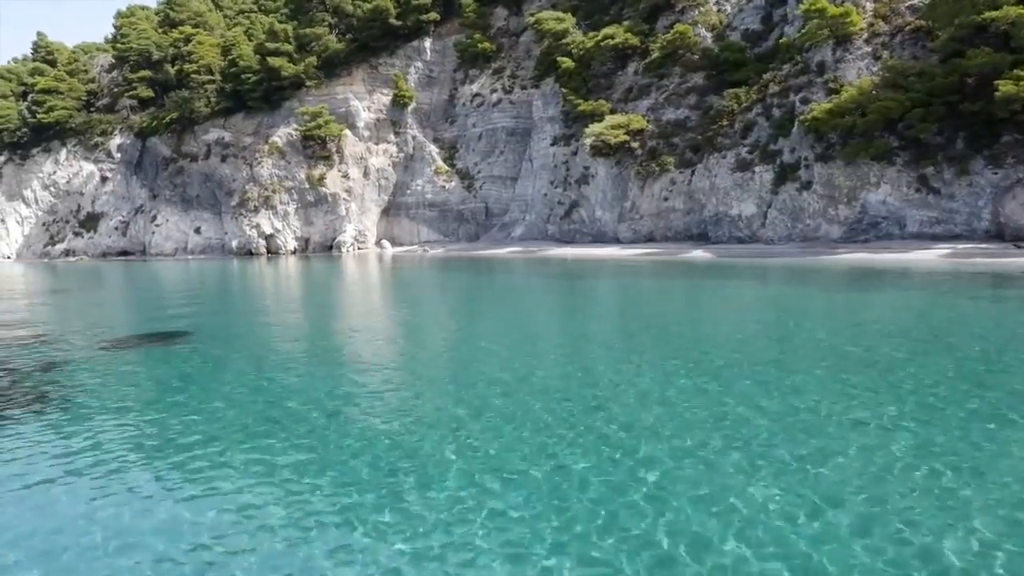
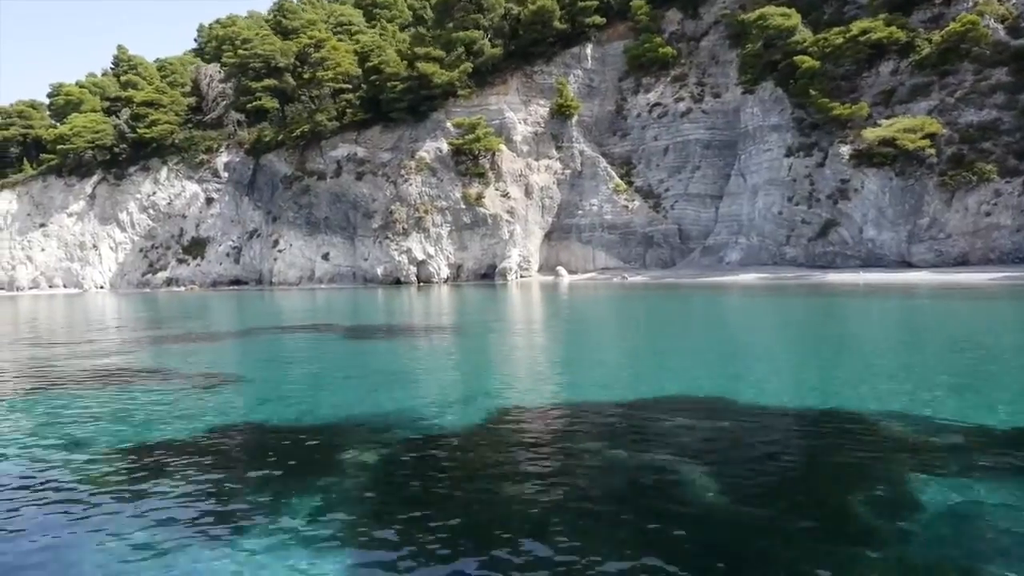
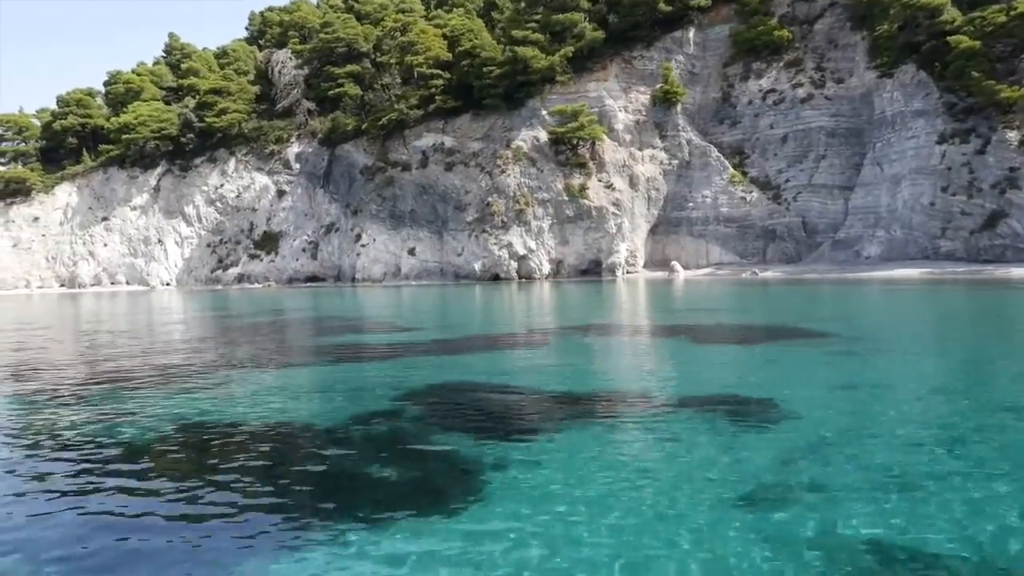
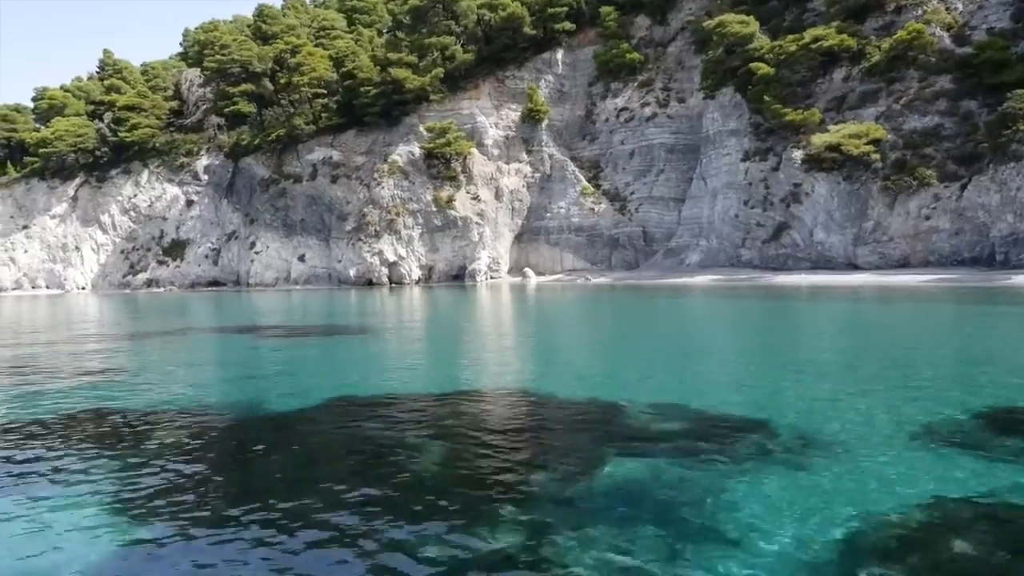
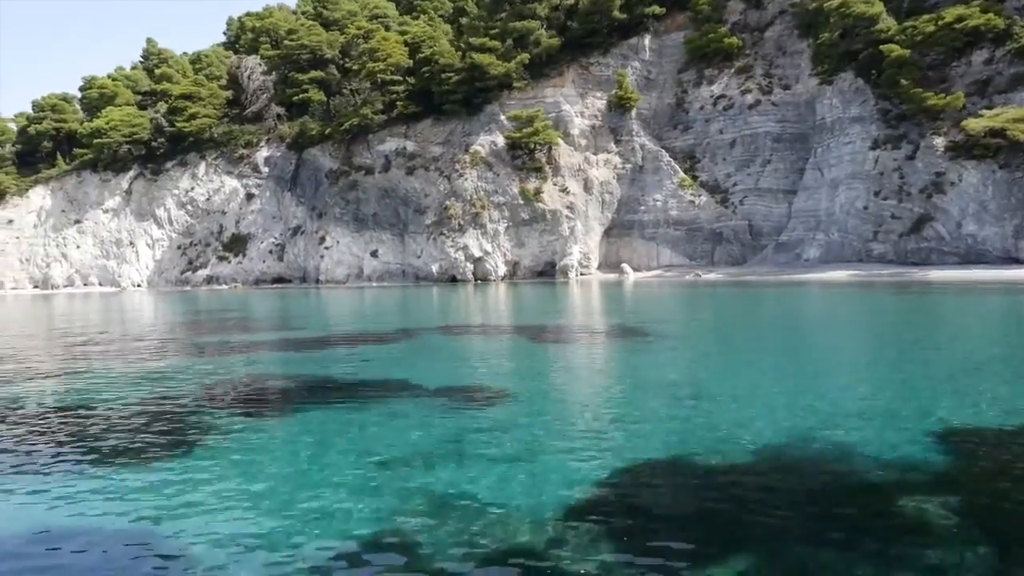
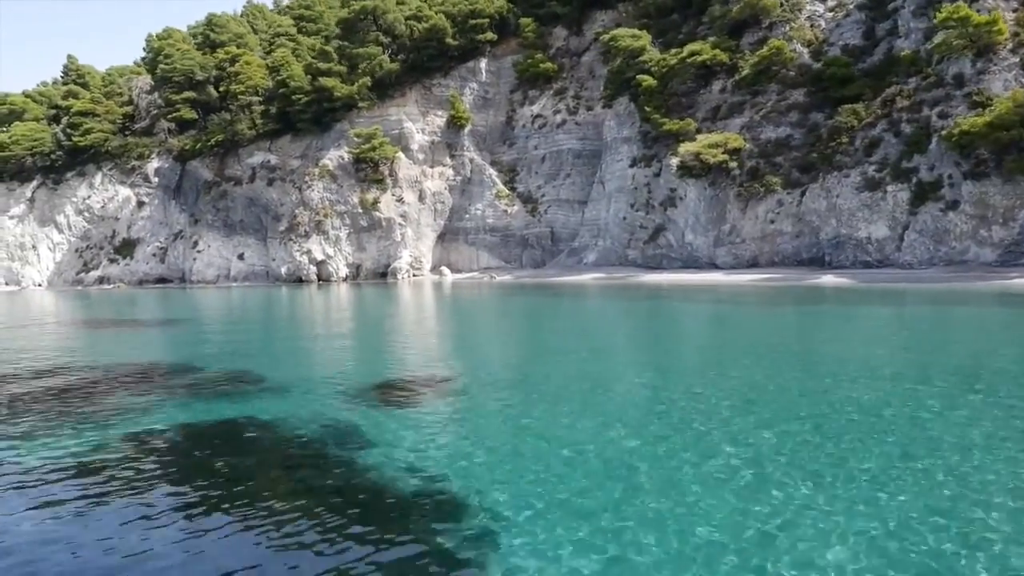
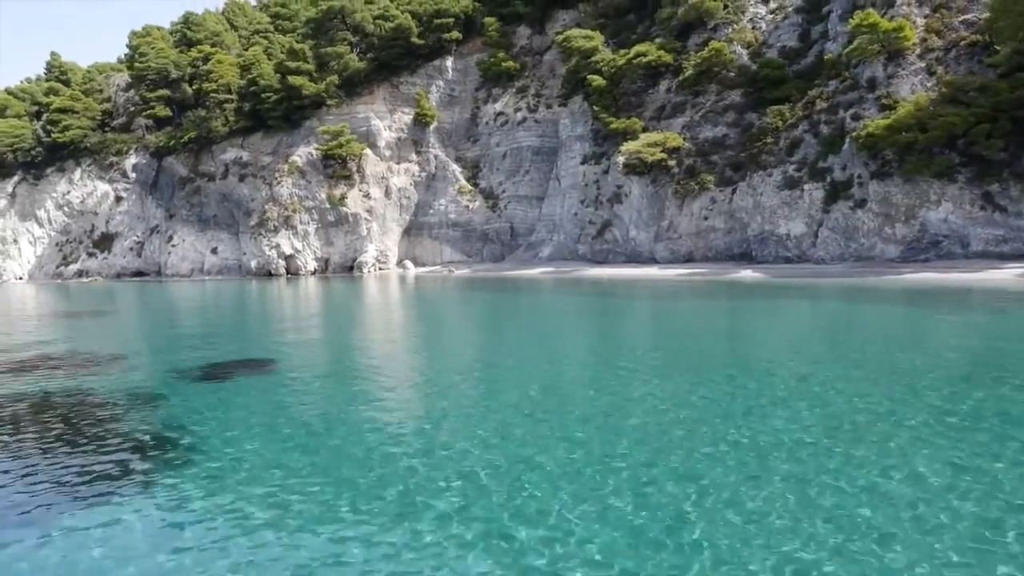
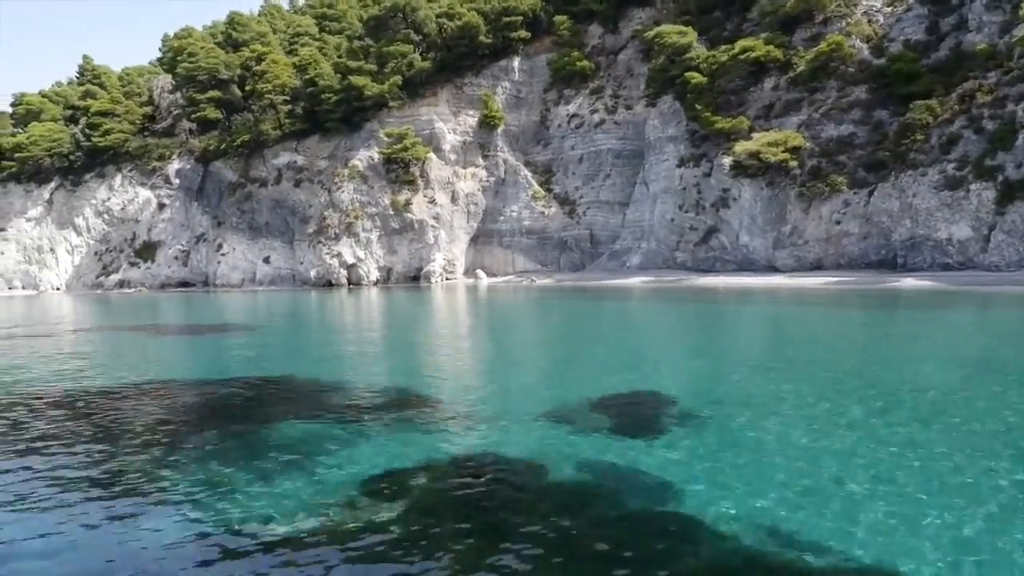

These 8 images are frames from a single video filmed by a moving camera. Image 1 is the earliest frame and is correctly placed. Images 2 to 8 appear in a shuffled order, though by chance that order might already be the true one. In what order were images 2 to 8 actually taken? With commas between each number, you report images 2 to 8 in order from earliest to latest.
7, 6, 8, 4, 2, 5, 3
